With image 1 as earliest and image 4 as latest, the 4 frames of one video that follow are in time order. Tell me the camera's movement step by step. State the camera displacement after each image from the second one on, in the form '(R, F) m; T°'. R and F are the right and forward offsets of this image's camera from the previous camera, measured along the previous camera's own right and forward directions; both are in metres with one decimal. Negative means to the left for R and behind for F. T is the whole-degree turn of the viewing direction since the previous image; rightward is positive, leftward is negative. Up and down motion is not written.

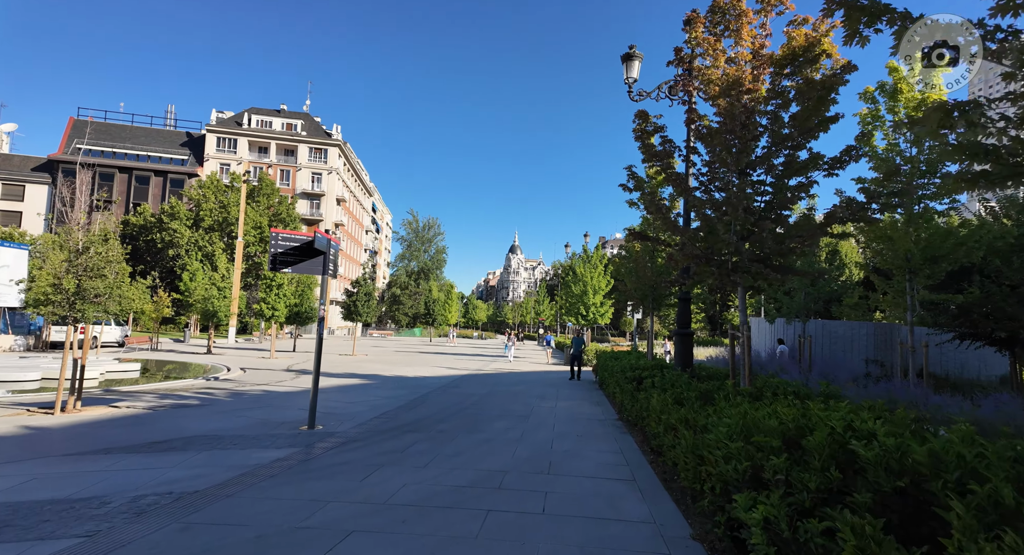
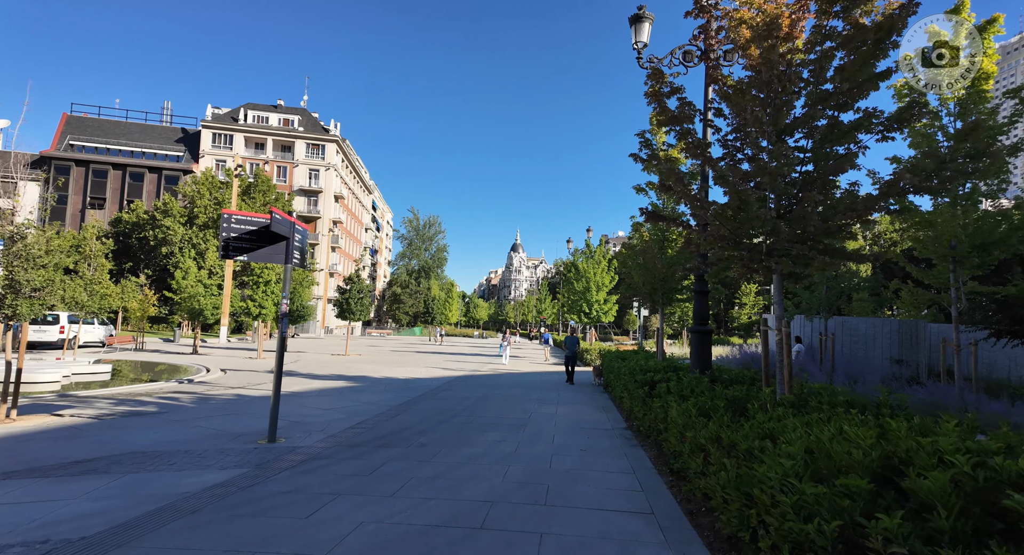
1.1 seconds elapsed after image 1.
(+0.1, +1.1) m; 0°
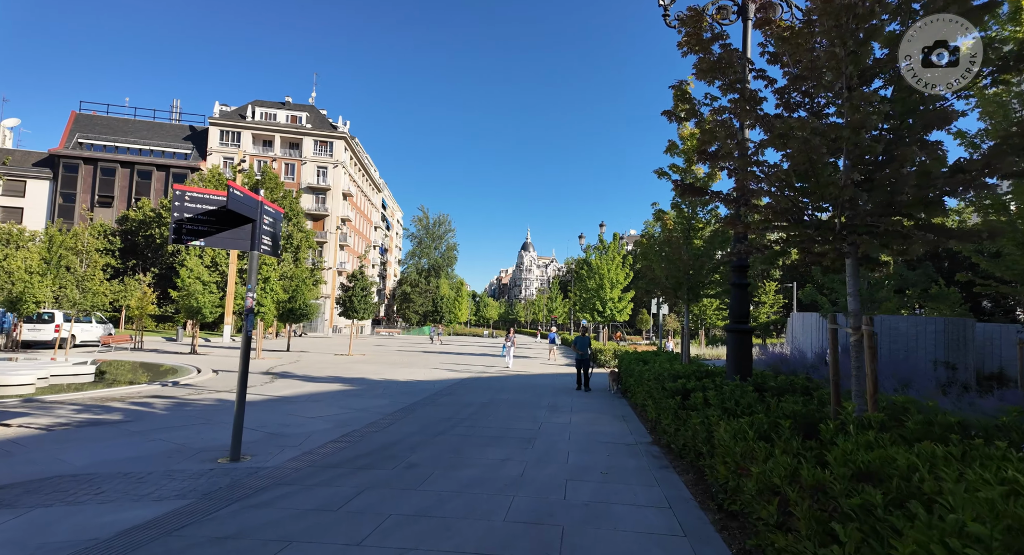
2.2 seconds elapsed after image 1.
(0.0, +1.1) m; -1°
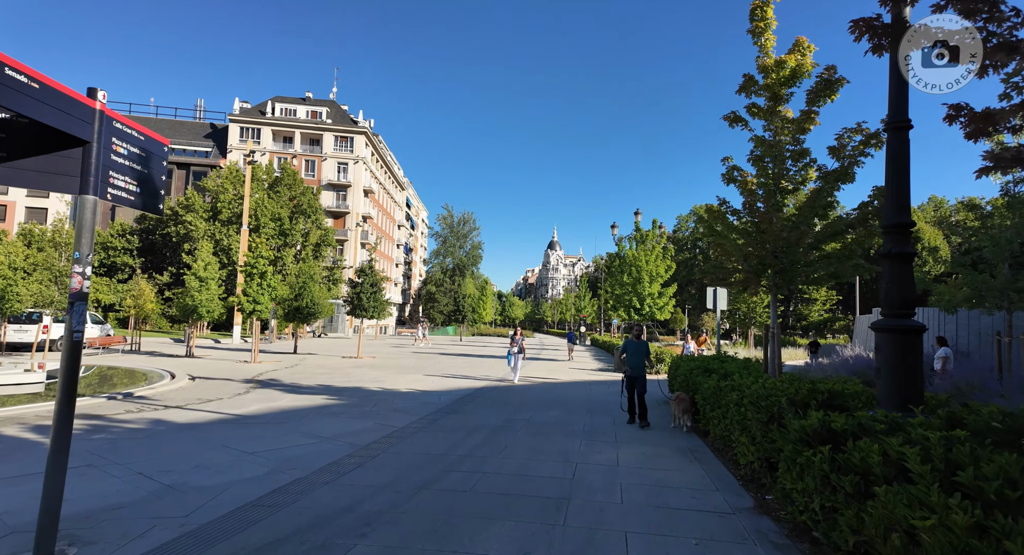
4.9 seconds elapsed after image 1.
(+0.1, +2.6) m; -3°
